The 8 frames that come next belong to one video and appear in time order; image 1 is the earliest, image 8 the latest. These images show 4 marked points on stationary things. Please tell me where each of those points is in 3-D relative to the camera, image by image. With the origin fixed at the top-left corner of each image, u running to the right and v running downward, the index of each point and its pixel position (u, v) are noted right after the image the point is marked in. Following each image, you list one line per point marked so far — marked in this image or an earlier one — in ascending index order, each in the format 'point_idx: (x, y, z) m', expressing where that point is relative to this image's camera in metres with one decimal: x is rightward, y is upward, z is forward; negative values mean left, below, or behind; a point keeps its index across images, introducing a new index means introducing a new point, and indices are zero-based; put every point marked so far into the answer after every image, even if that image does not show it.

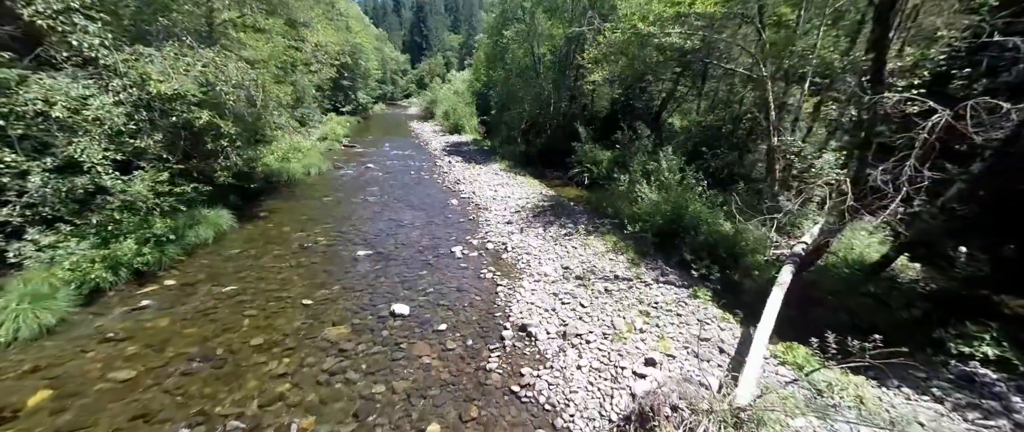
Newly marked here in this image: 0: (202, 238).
0: (-7.4, -0.5, +8.2) m
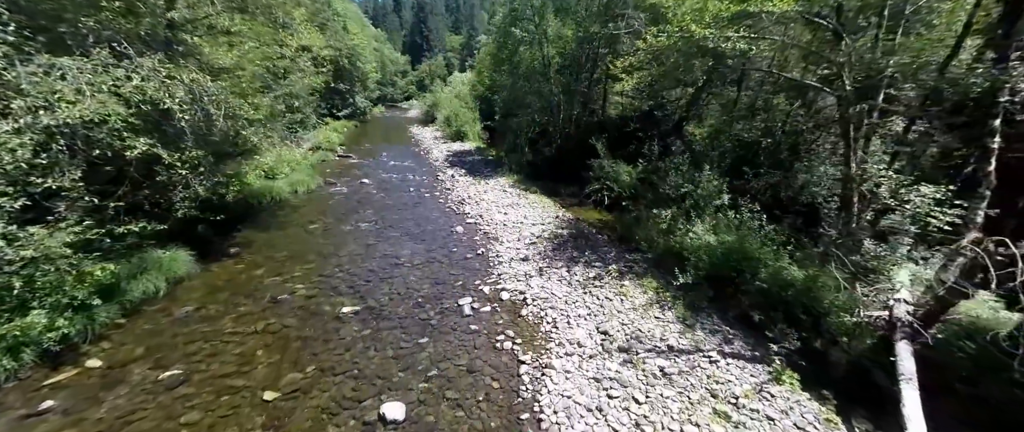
0: (-6.9, -1.4, +6.7) m
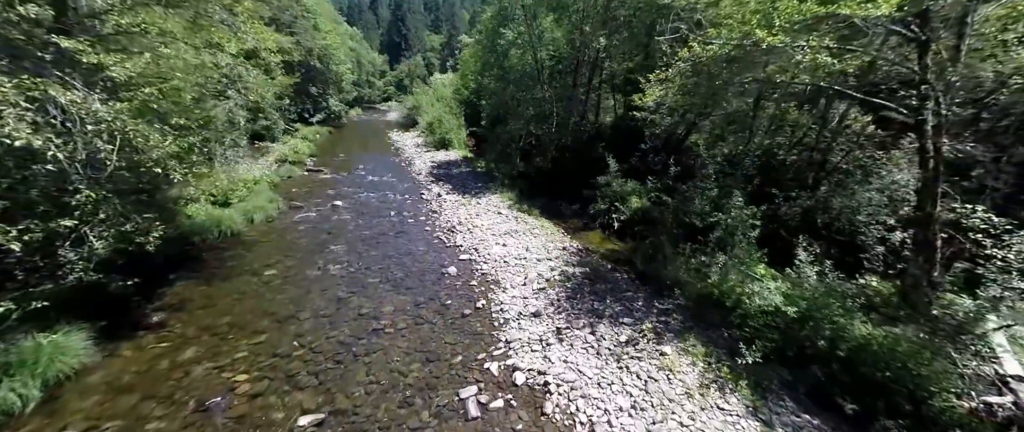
0: (-6.6, -2.5, +4.6) m
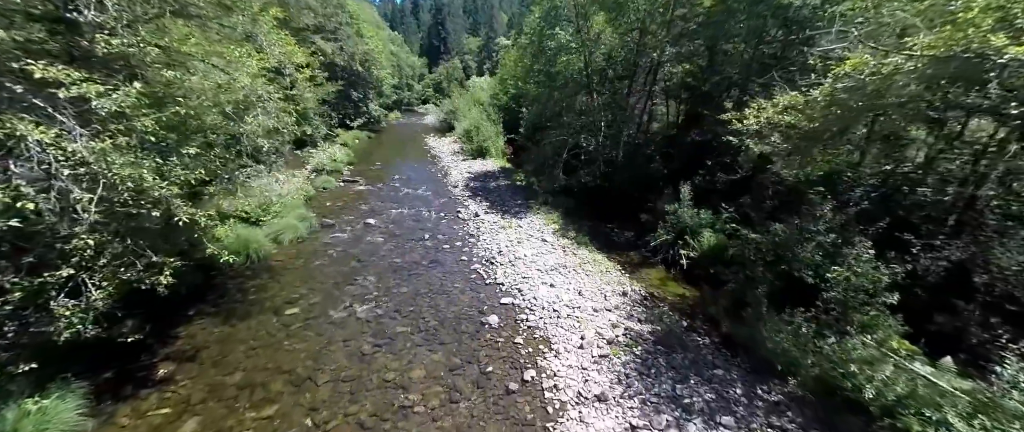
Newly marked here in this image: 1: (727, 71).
0: (-5.9, -3.2, +3.7) m
1: (+8.0, +5.4, +13.0) m
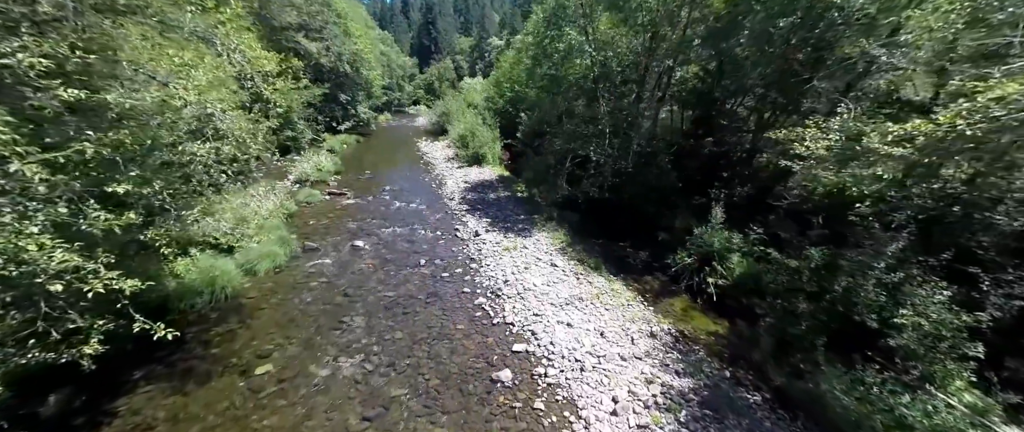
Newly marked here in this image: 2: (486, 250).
0: (-5.5, -4.0, +2.4) m
1: (+8.1, +4.8, +12.0) m
2: (-0.9, -1.1, +11.4) m
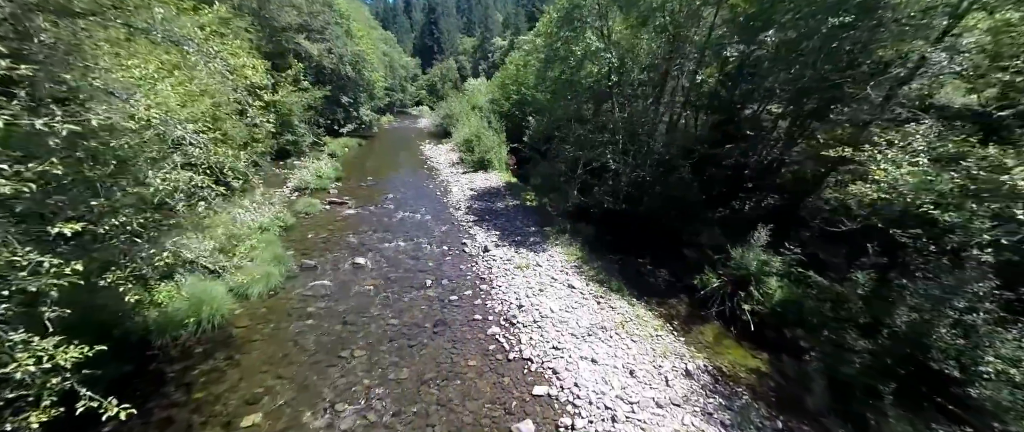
0: (-5.1, -4.4, +1.6) m
1: (+8.5, +4.3, +11.2) m
2: (-0.5, -1.6, +10.6) m
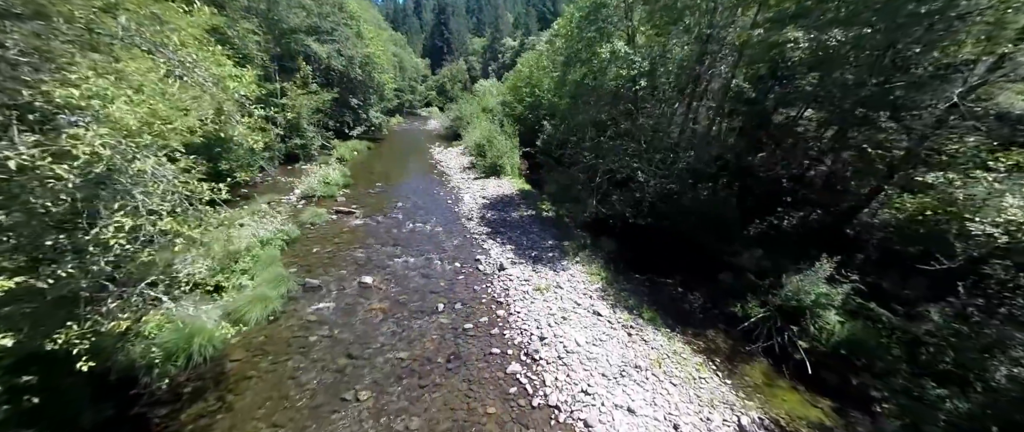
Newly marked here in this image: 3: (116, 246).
0: (-4.8, -4.9, +0.9) m
1: (+9.1, +3.7, +10.1) m
2: (0.0, -2.1, +9.8) m
3: (-5.1, -0.3, +4.6) m
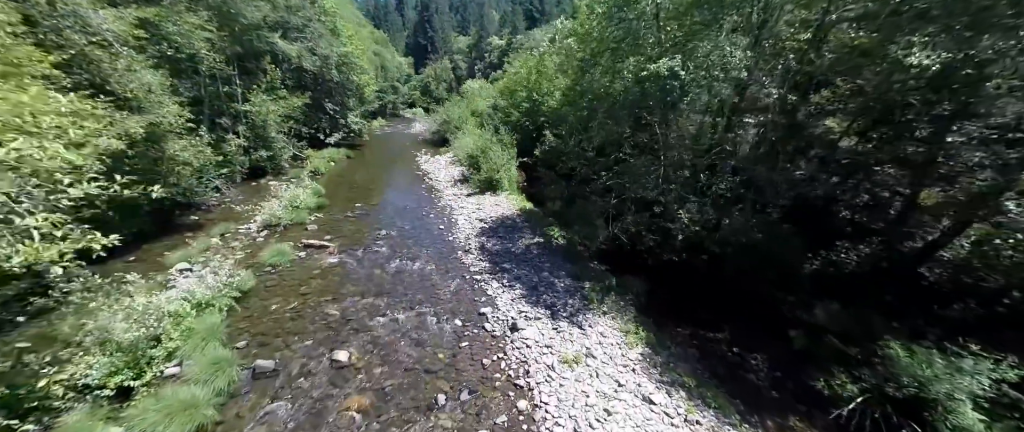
0: (-4.0, -6.1, -1.5) m
1: (+9.4, +2.7, +8.3) m
2: (+0.5, -3.2, +7.6) m
3: (-4.5, -1.5, +2.2) m
